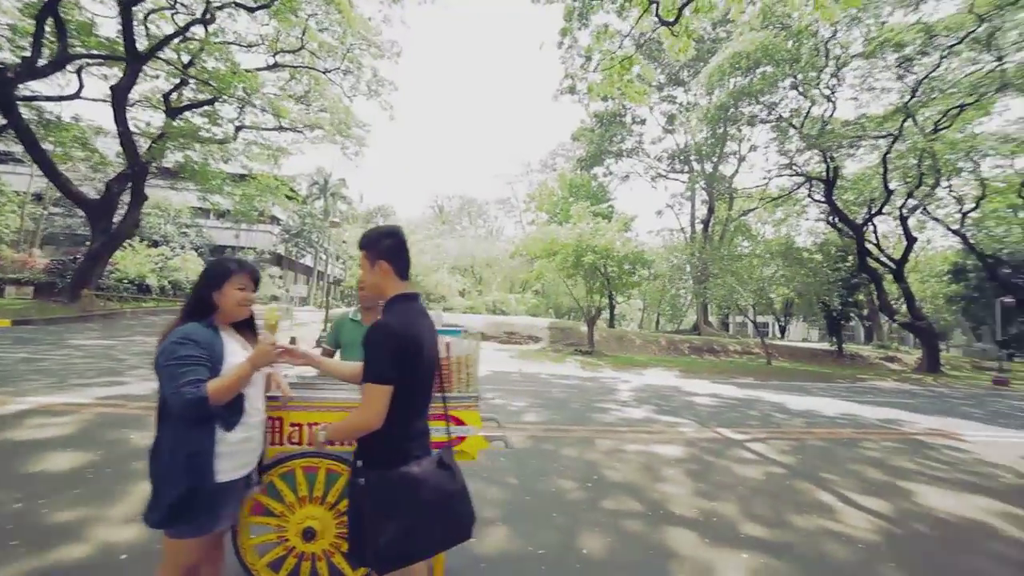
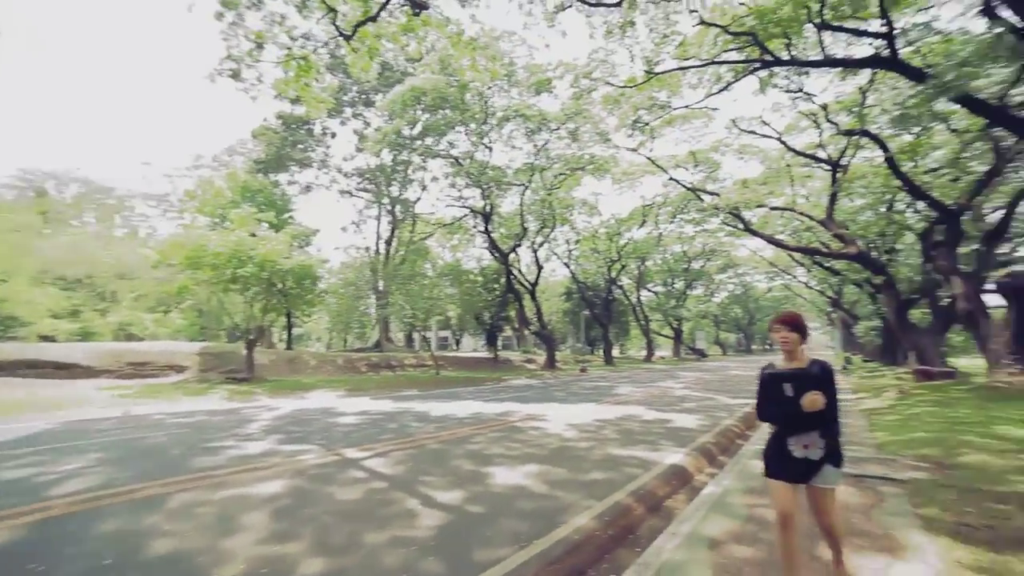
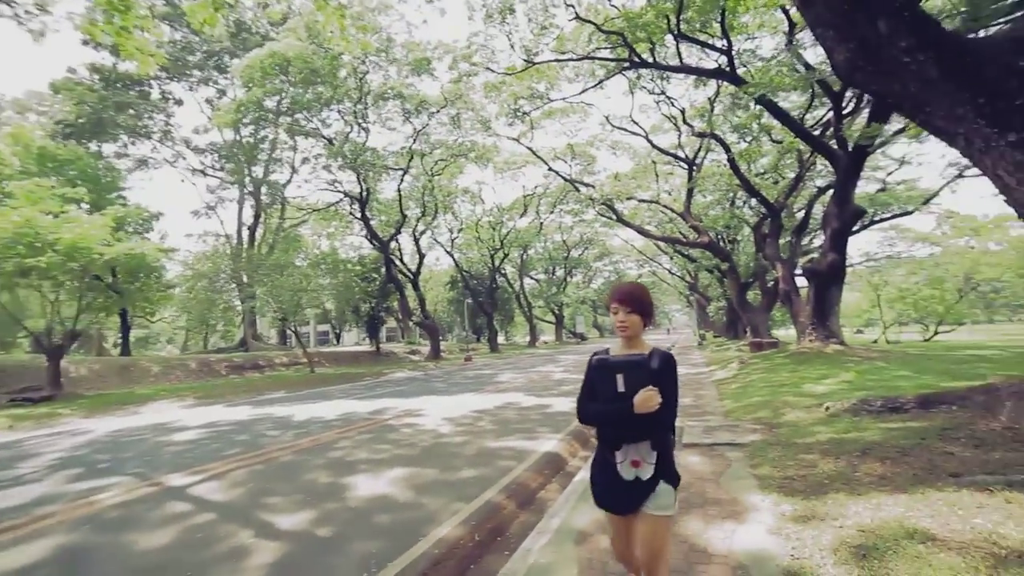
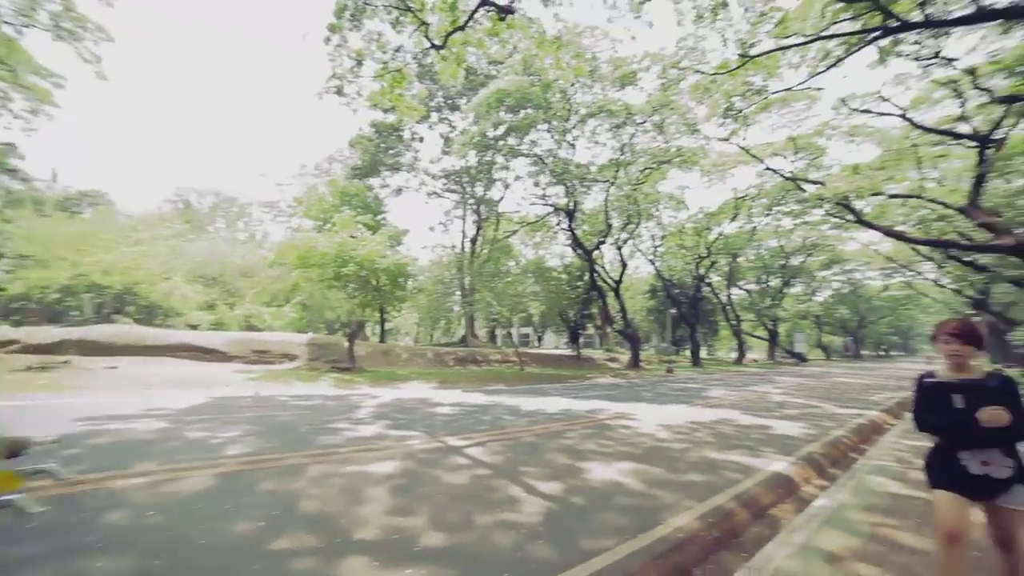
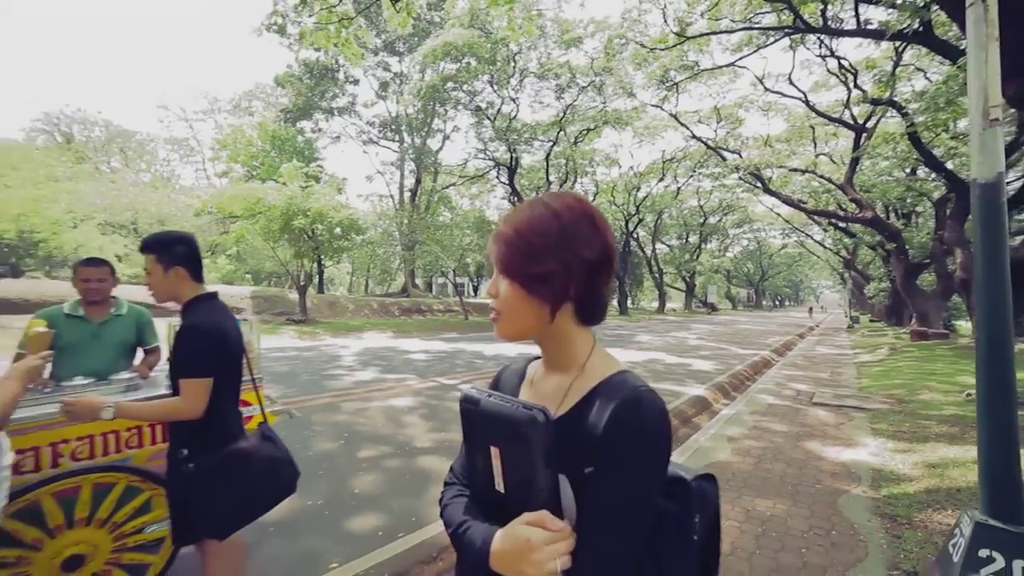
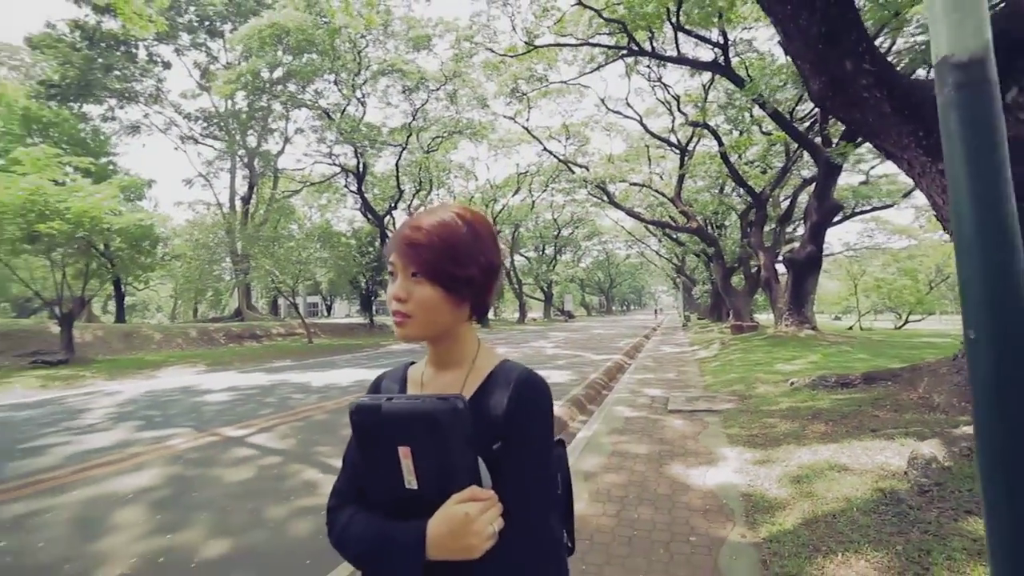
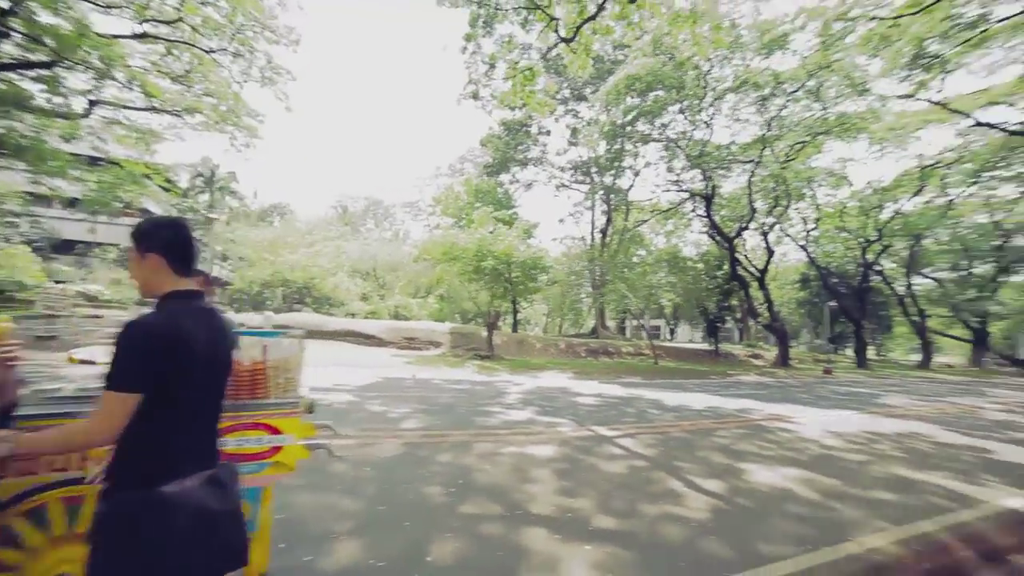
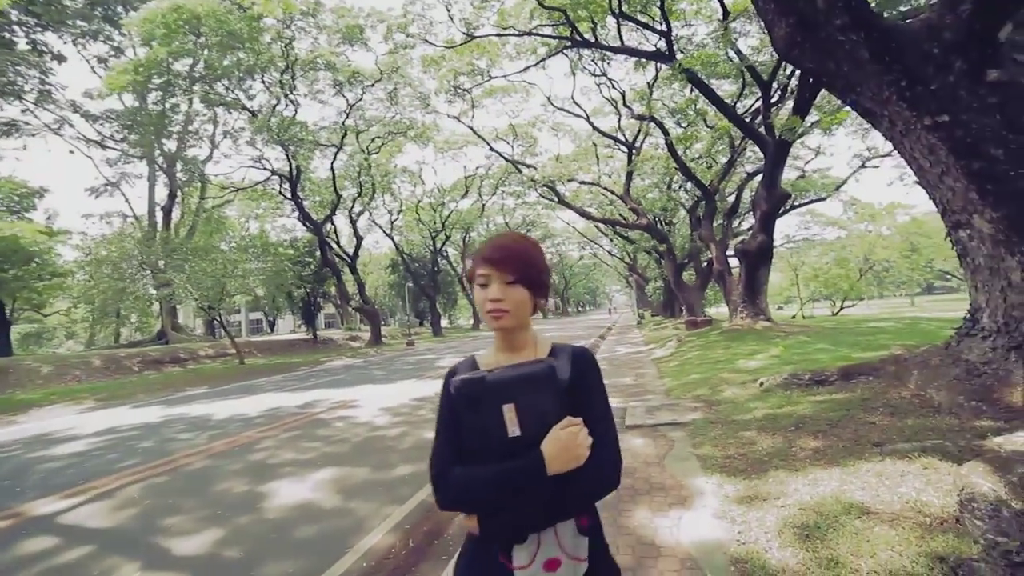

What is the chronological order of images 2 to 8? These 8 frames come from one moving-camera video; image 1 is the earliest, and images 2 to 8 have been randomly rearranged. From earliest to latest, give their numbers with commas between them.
7, 4, 2, 3, 8, 6, 5
